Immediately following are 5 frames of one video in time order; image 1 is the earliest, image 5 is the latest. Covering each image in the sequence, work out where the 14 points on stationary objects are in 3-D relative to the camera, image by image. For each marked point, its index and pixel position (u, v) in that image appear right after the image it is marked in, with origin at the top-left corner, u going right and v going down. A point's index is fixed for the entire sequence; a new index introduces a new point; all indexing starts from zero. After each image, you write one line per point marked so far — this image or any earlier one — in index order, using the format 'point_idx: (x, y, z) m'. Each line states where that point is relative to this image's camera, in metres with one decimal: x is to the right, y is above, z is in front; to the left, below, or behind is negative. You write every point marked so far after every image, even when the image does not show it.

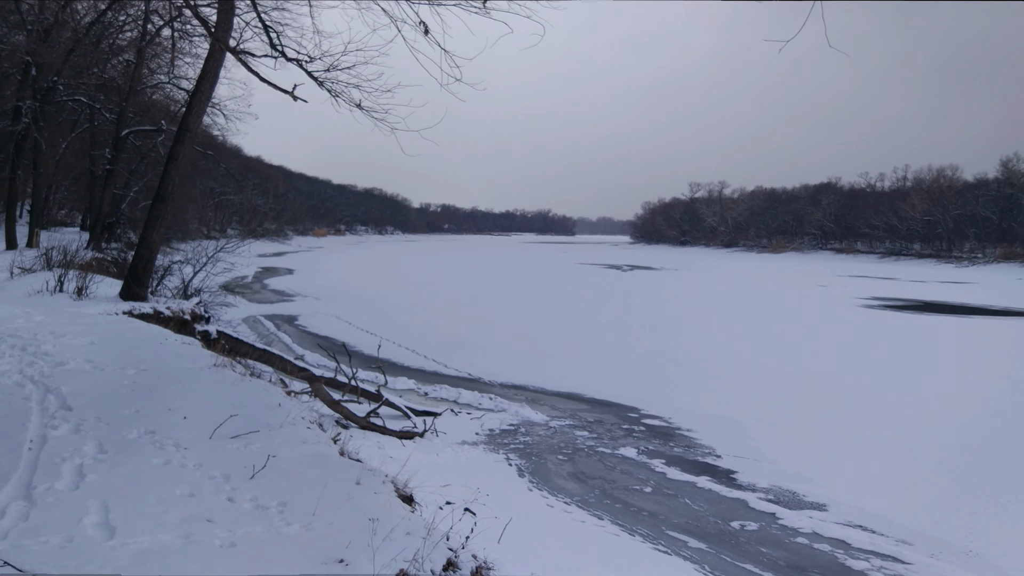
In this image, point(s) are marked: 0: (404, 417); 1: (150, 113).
0: (-1.9, -2.3, +10.7) m
1: (-9.4, +4.6, +15.7) m
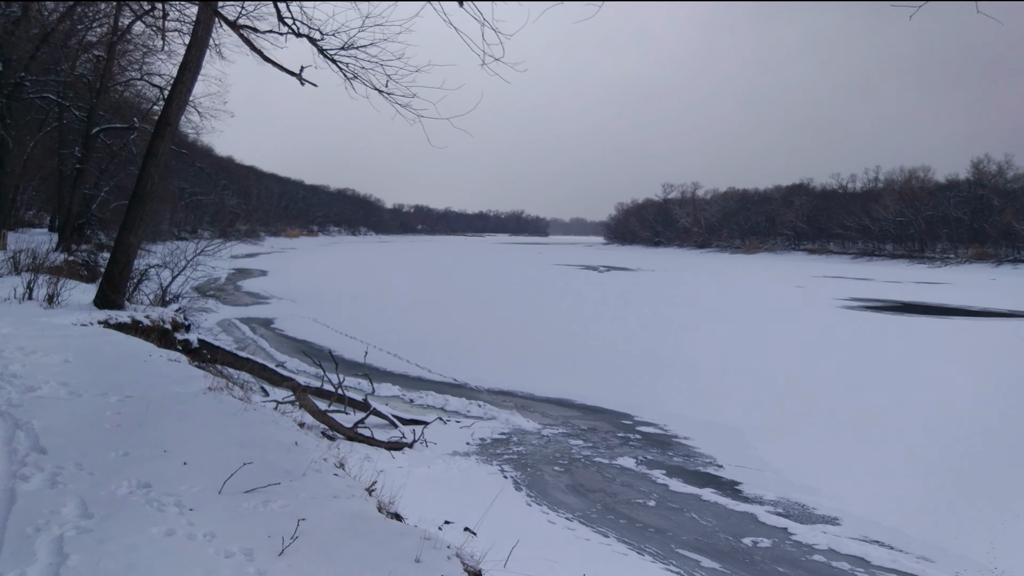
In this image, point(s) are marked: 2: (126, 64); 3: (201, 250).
0: (-2.1, -2.4, +10.4) m
1: (-9.7, +4.5, +15.1) m
2: (-9.0, +5.3, +14.2) m
3: (-6.8, +0.9, +13.4) m
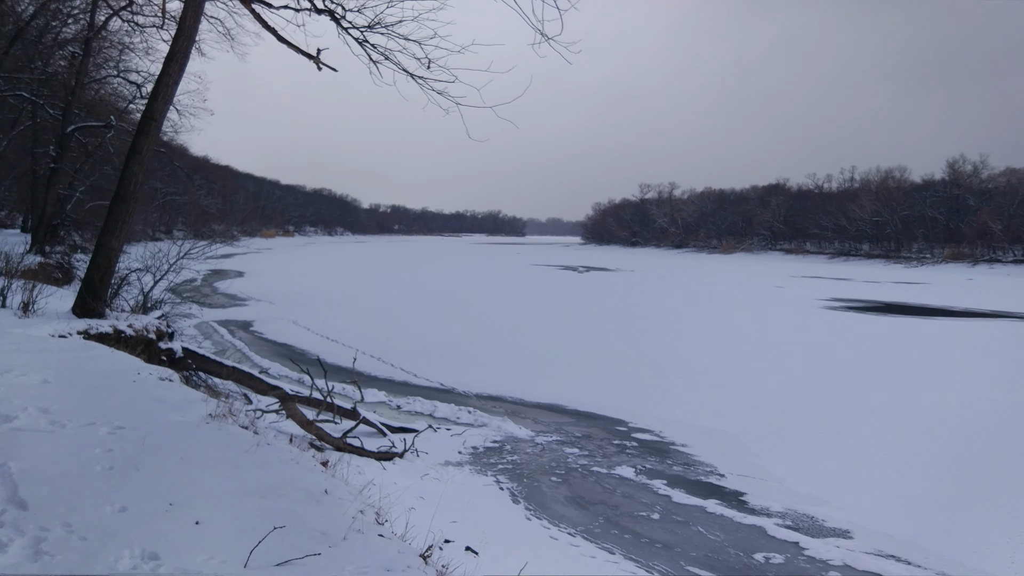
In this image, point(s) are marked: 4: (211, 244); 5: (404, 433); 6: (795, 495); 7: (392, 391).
0: (-2.2, -2.5, +10.2) m
1: (-10.0, +4.3, +14.6) m
2: (-9.3, +5.2, +13.7) m
3: (-7.0, +0.8, +13.0) m
4: (-6.2, +0.9, +12.6) m
5: (-1.9, -2.6, +10.8) m
6: (+3.1, -2.3, +6.7) m
7: (-3.1, -2.7, +15.7) m
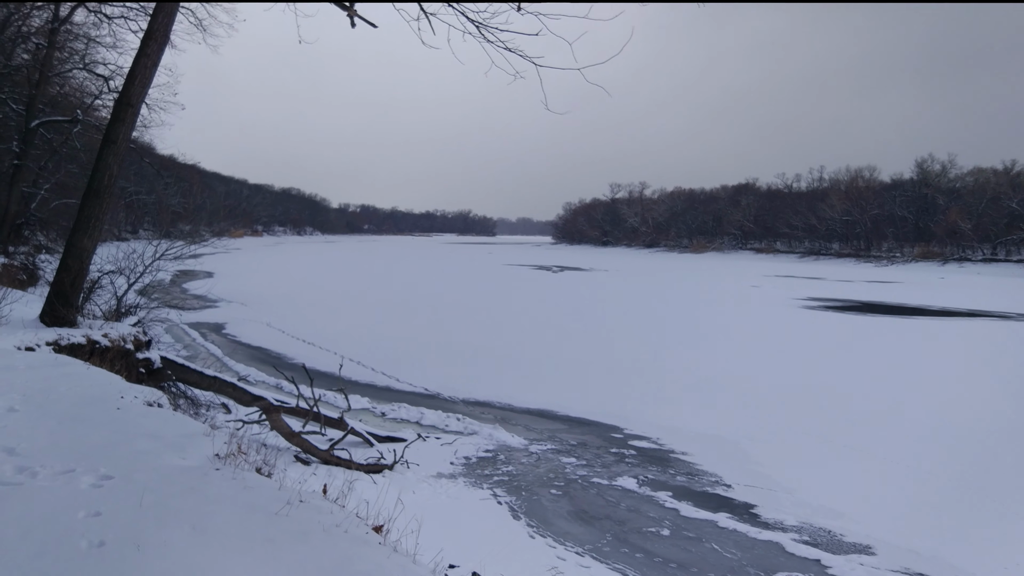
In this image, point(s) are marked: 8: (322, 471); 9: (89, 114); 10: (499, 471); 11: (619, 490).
0: (-2.3, -2.5, +9.8) m
1: (-10.3, +4.2, +14.0) m
2: (-9.5, +5.0, +13.0) m
3: (-7.2, +0.7, +12.4) m
4: (-6.4, +0.8, +12.1) m
5: (-2.0, -2.6, +10.4) m
6: (+3.1, -2.3, +6.5) m
7: (-3.4, -2.7, +15.3) m
8: (-2.5, -2.4, +7.9) m
9: (-9.3, +3.8, +13.4) m
10: (-0.2, -2.6, +8.8) m
11: (+1.3, -2.4, +7.3) m
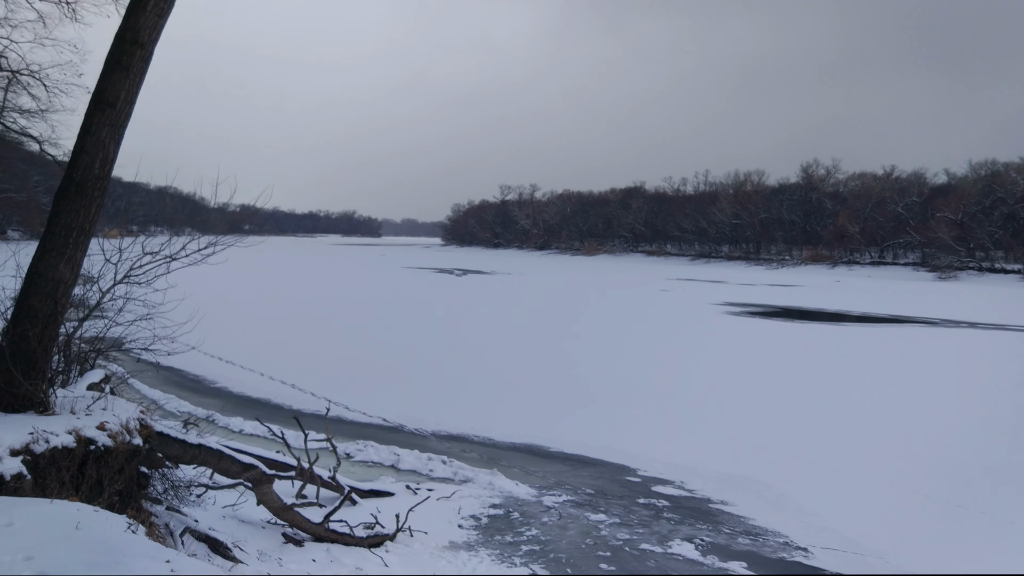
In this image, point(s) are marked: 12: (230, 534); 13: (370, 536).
0: (-2.1, -3.1, +8.4) m
1: (-10.7, +3.5, +11.4) m
2: (-9.9, +4.4, +10.6) m
3: (-7.4, 0.0, +10.3) m
4: (-6.5, +0.2, +10.1) m
5: (-1.9, -3.2, +9.0) m
6: (+3.7, -2.8, +6.0) m
7: (-4.0, -3.3, +13.7) m
8: (-2.0, -2.9, +6.6) m
9: (-9.7, +3.2, +11.0) m
10: (+0.1, -3.1, +7.7) m
11: (+1.8, -2.9, +6.5) m
12: (-3.0, -2.7, +6.5) m
13: (-1.7, -3.0, +7.4) m
